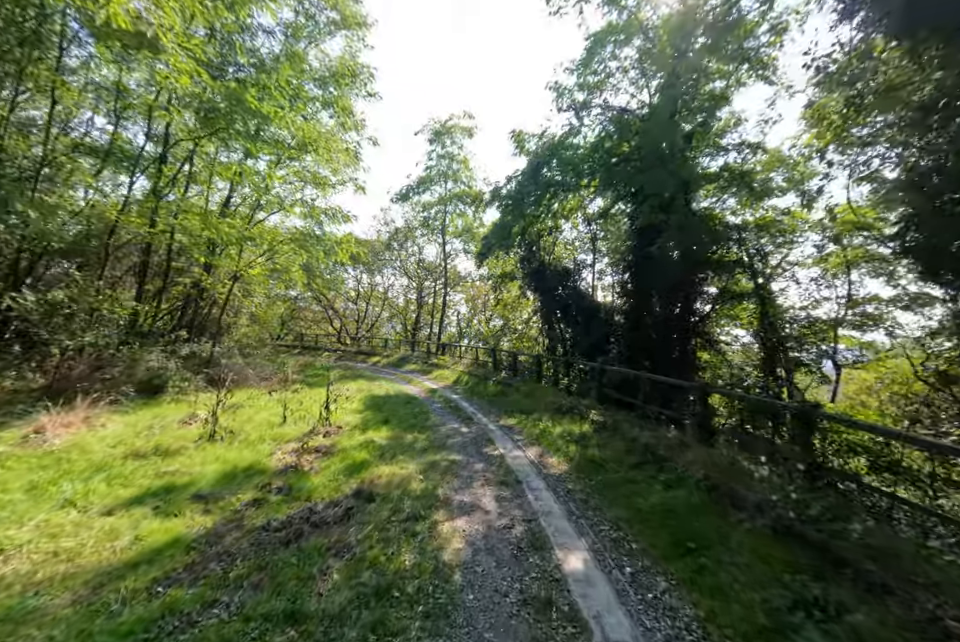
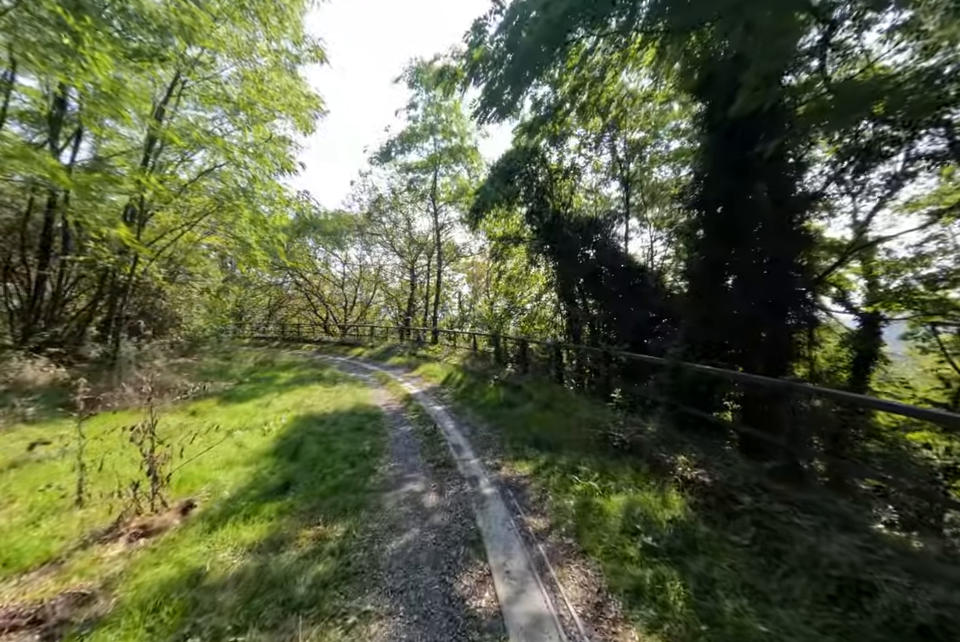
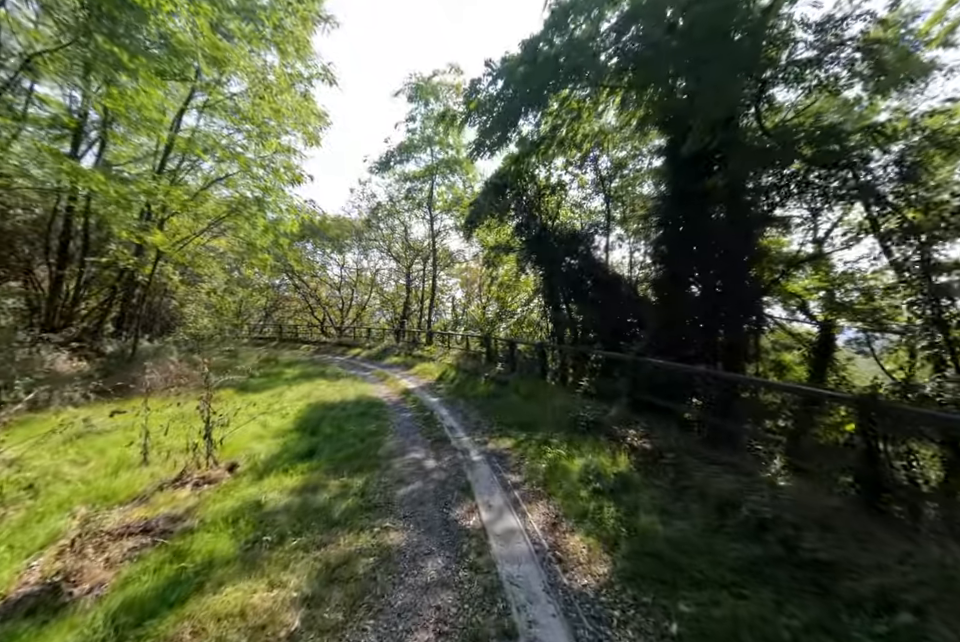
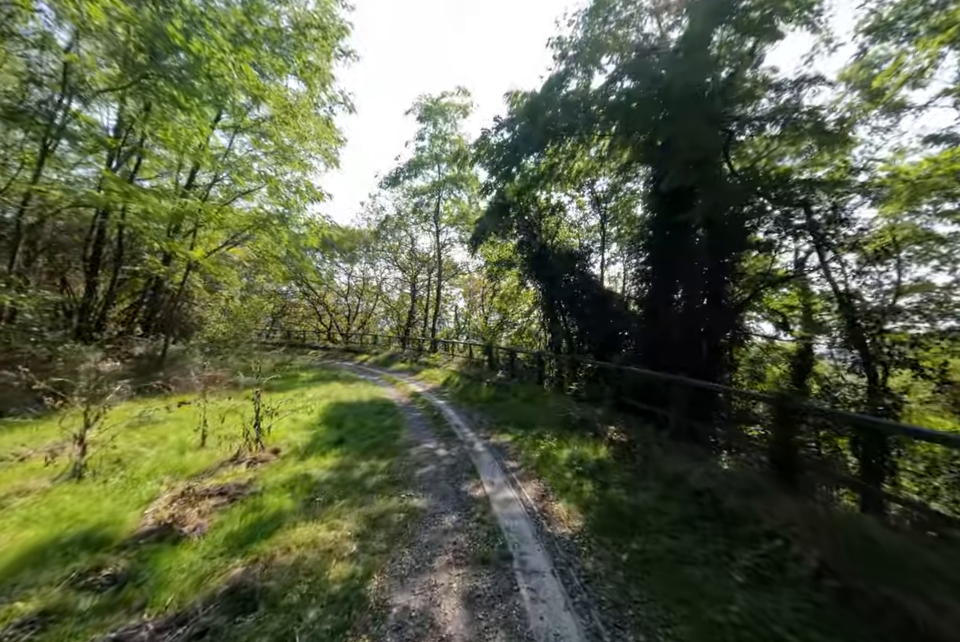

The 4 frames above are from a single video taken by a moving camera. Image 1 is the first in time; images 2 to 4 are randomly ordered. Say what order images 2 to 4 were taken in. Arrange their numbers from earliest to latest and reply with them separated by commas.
4, 3, 2
